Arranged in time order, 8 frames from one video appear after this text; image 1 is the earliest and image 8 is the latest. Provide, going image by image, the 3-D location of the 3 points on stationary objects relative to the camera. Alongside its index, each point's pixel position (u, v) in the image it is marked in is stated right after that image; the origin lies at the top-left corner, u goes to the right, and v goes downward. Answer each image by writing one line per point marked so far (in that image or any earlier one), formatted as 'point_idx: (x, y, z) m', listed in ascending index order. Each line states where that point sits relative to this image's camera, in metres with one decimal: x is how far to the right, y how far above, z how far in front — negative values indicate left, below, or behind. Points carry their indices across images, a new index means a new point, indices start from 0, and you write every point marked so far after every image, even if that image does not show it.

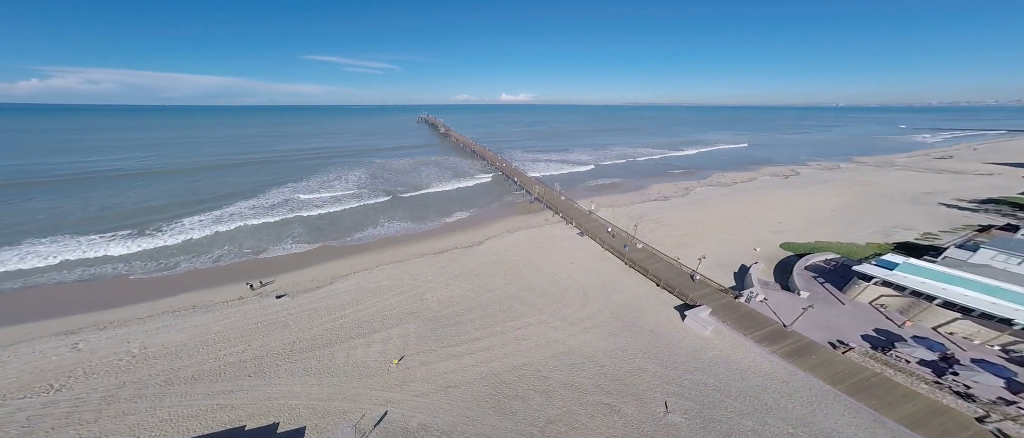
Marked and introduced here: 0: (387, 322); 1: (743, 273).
0: (-5.1, -4.3, +13.9) m
1: (+10.6, -2.4, +15.4) m
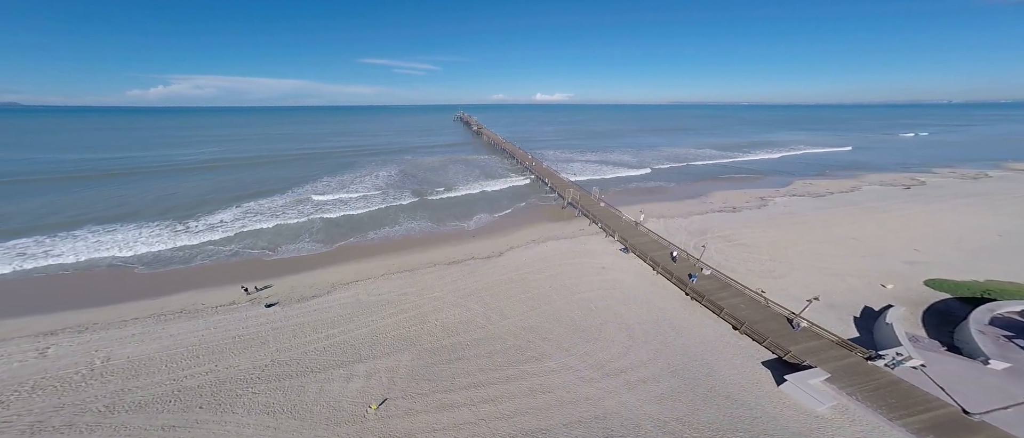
0: (-4.5, -4.4, +11.4) m
1: (+11.4, -3.2, +10.8) m
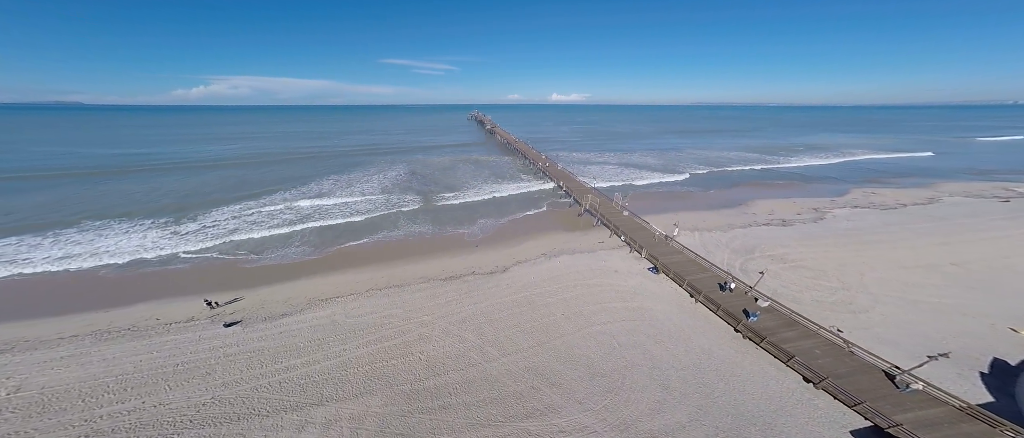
0: (-4.5, -4.6, +9.2) m
1: (+11.3, -3.8, +7.9) m
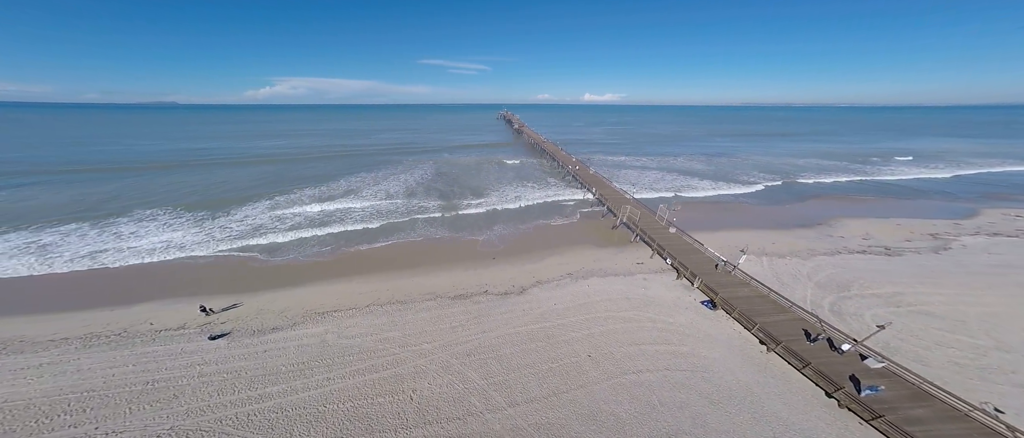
0: (-4.4, -4.8, +7.7) m
1: (+11.2, -4.6, +4.6) m
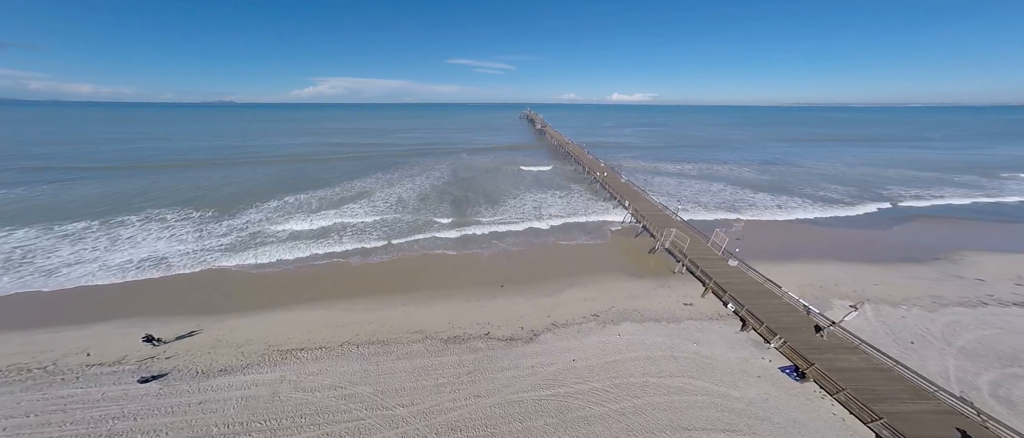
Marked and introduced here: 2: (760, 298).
0: (-4.6, -5.3, +5.4) m
1: (+10.7, -5.6, +1.1) m
2: (+6.8, -2.2, +9.4) m
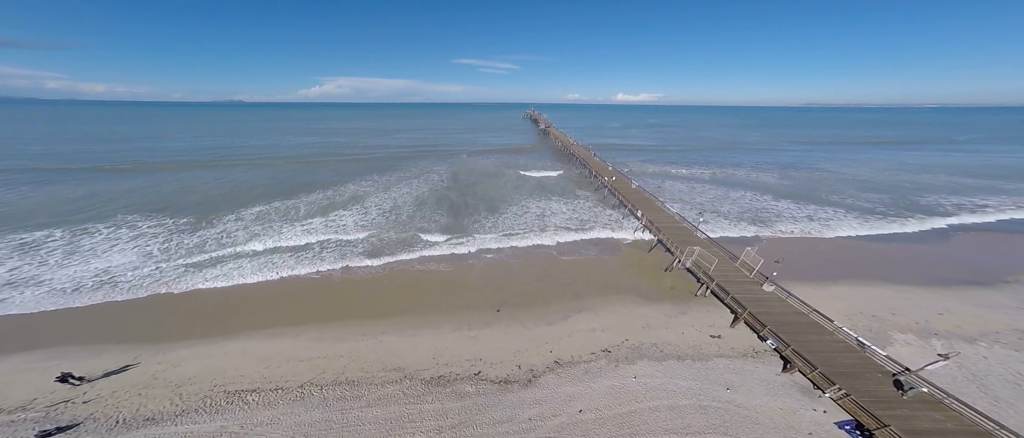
0: (-4.7, -5.7, +4.0) m
1: (+10.5, -6.0, -0.5) m
2: (+6.7, -2.6, +7.8) m
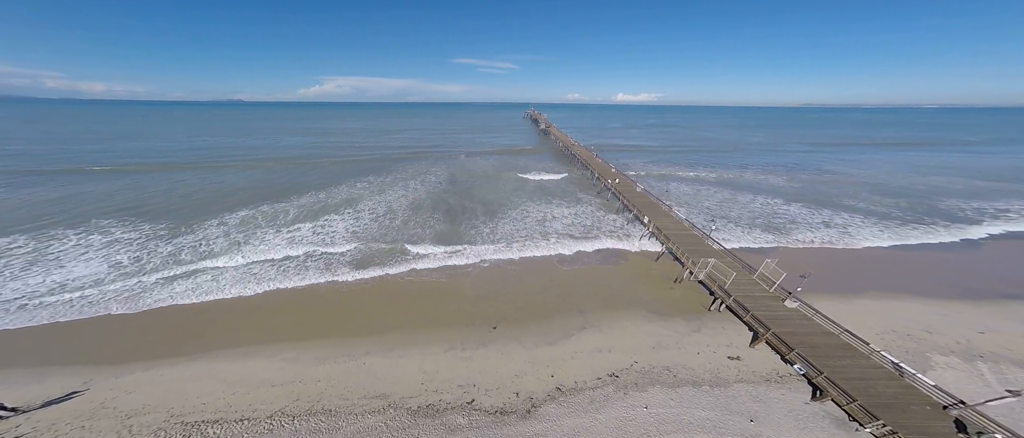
0: (-4.8, -5.9, +3.1) m
1: (+10.5, -6.2, -1.2) m
2: (+6.7, -2.8, +7.0) m
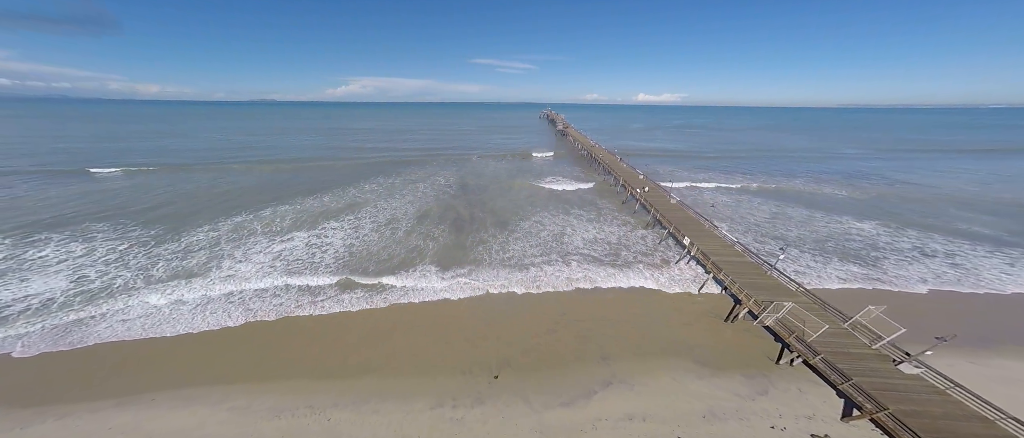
0: (-5.0, -6.2, +1.5) m
1: (+10.0, -6.8, -3.7) m
2: (+6.7, -3.4, +4.8) m
